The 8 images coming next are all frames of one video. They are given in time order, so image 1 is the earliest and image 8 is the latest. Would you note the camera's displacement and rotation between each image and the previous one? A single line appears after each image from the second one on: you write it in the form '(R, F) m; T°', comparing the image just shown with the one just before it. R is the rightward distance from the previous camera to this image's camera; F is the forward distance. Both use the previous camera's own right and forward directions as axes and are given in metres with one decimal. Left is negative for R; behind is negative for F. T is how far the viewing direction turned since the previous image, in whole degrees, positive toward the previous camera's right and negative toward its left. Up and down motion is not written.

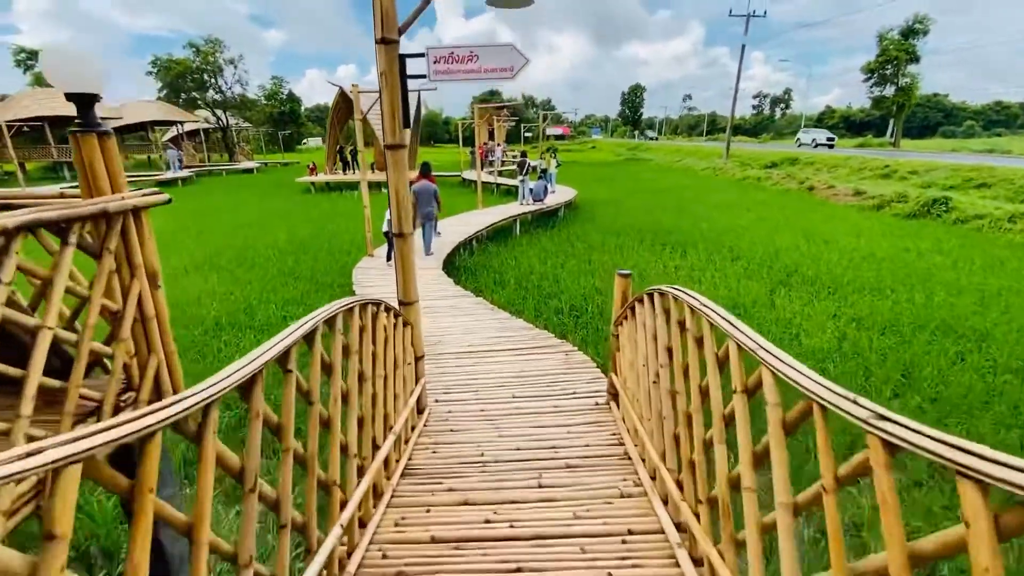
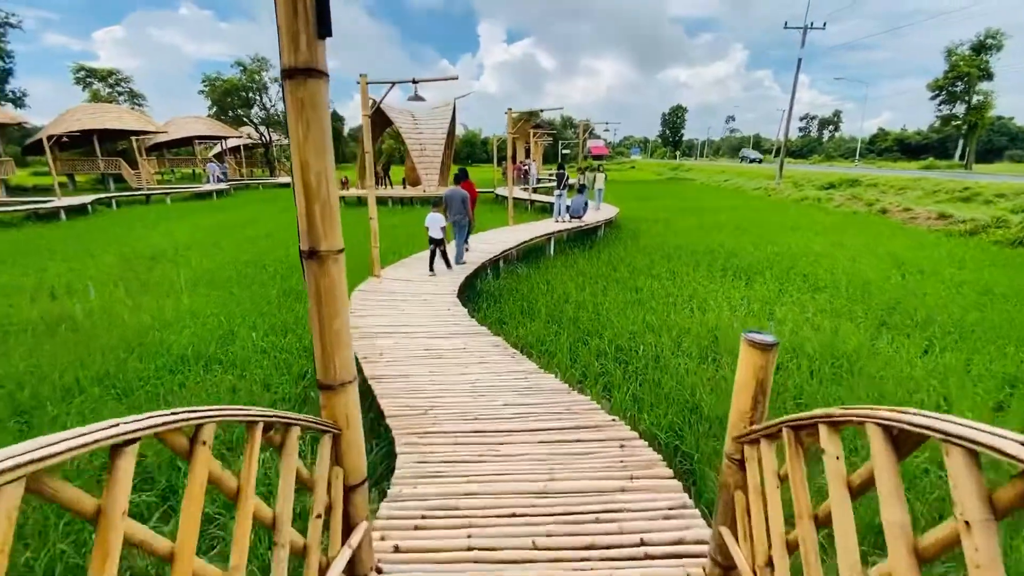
(0.0, +1.1) m; -4°
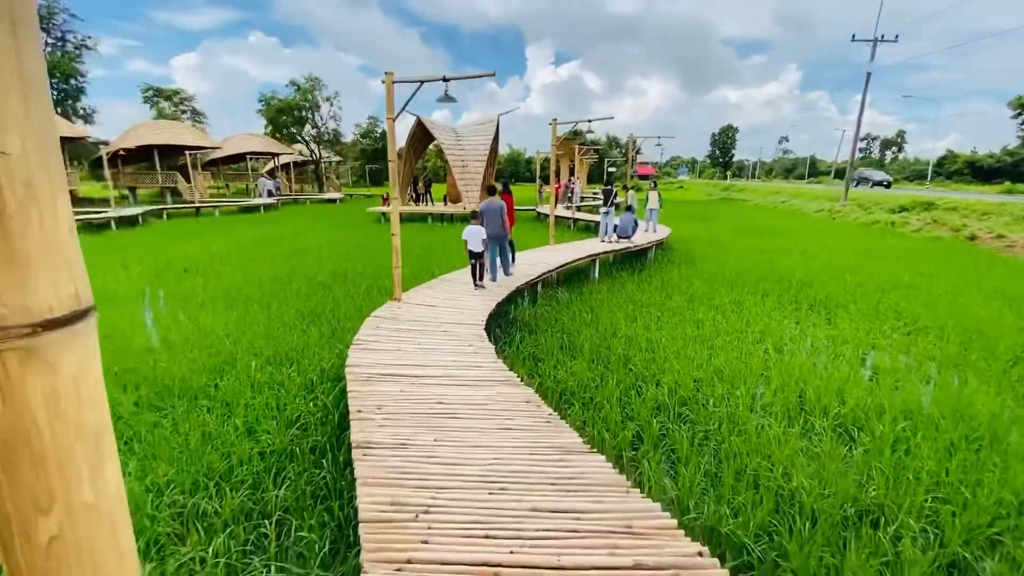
(0.0, +0.8) m; -5°
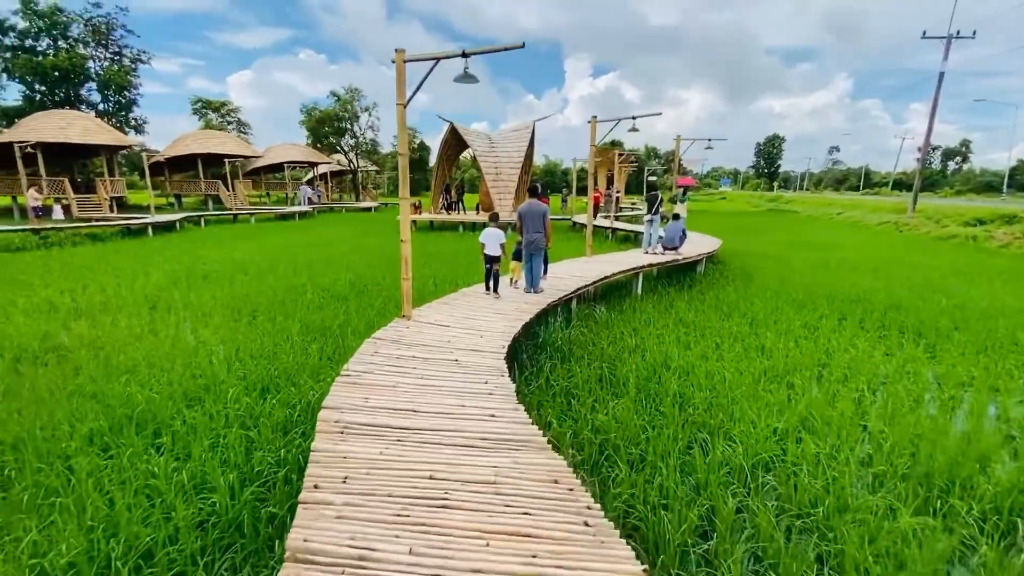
(0.0, +0.8) m; -4°
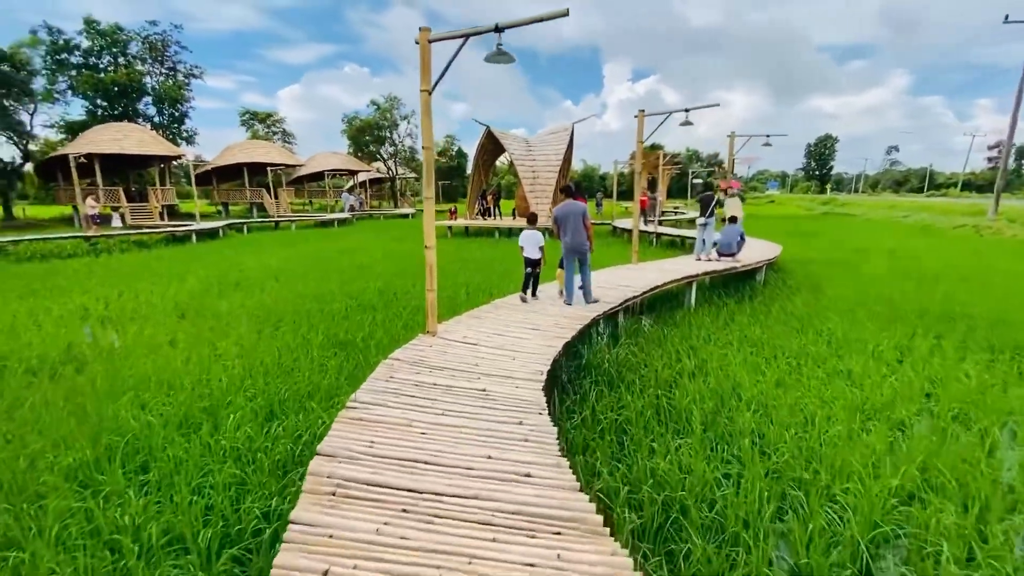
(0.0, +0.6) m; -4°
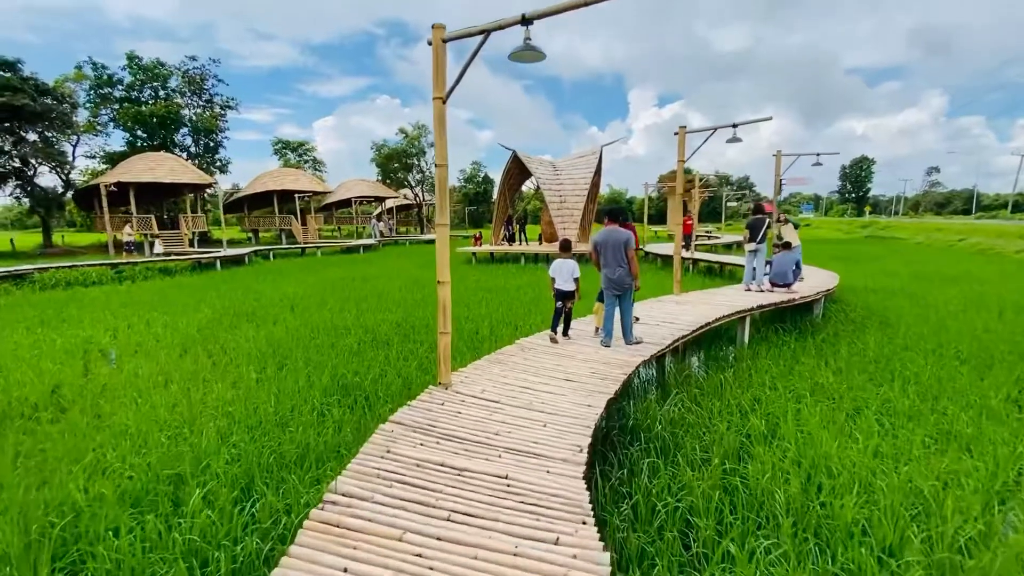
(0.0, +0.6) m; -3°
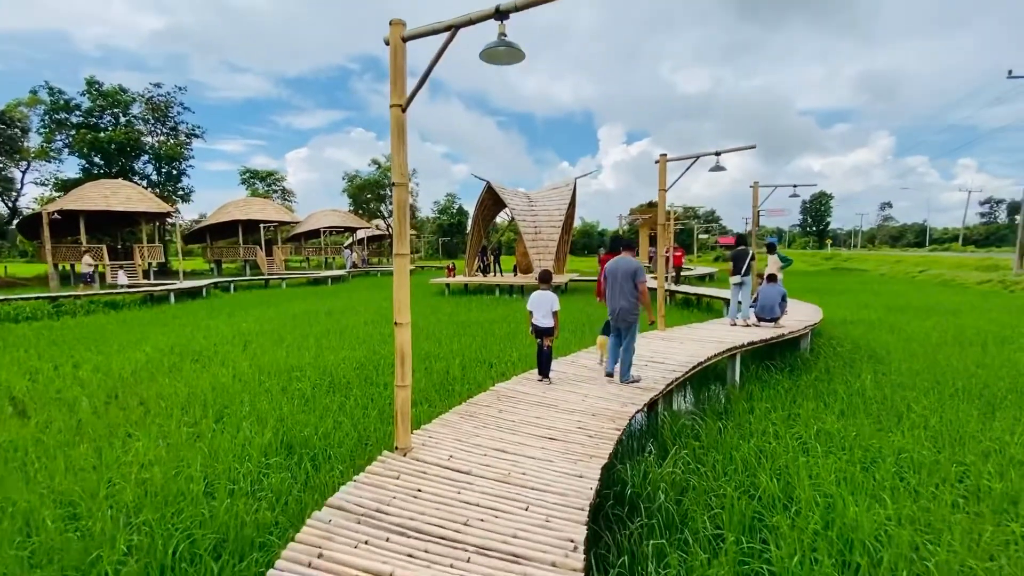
(0.0, +0.5) m; +3°
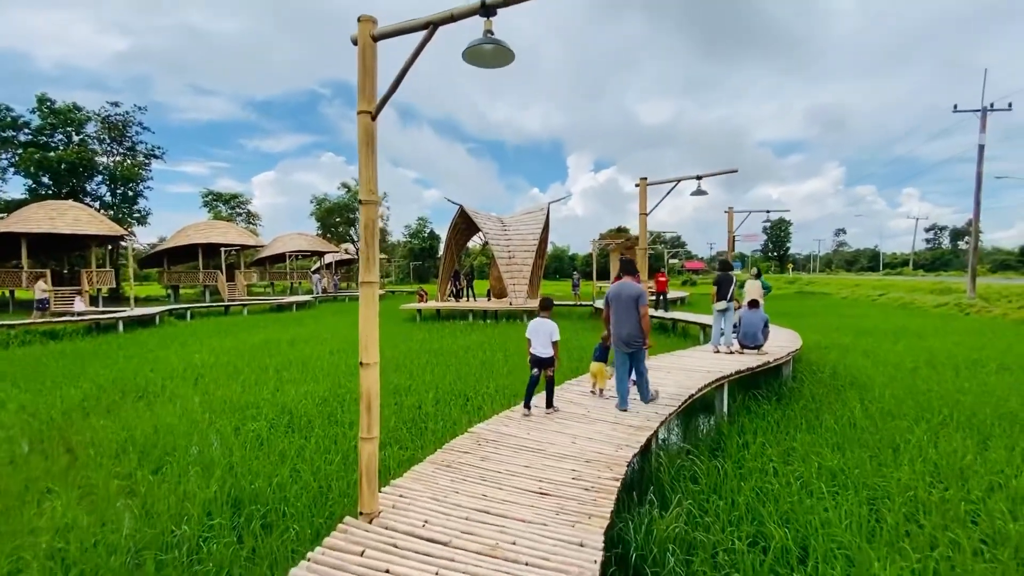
(-0.1, +0.3) m; +3°
